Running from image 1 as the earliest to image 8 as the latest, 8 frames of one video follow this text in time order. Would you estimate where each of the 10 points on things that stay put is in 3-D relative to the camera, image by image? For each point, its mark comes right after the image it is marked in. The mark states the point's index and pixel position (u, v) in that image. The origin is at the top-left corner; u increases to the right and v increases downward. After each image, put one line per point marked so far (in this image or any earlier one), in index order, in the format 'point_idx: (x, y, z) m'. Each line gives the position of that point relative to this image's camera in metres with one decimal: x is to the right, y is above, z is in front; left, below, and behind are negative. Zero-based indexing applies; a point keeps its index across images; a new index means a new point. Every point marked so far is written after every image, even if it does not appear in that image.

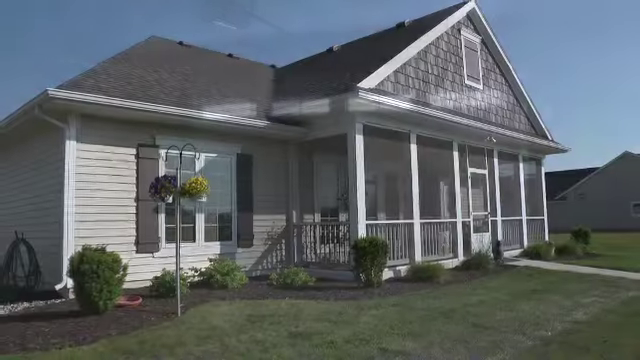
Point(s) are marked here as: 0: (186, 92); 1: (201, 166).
0: (-3.1, +2.0, +10.9) m
1: (-2.5, +0.3, +10.2) m
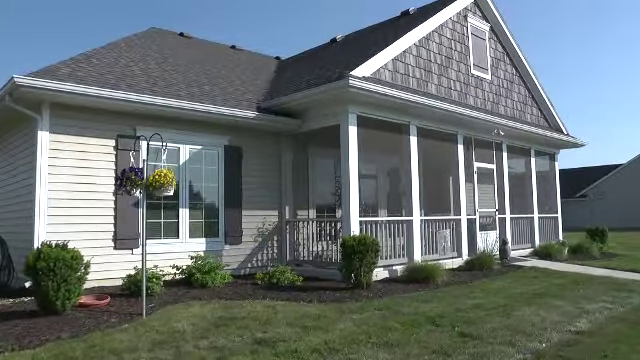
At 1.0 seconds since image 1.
0: (-3.2, +2.1, +10.4) m
1: (-2.7, +0.4, +9.8) m
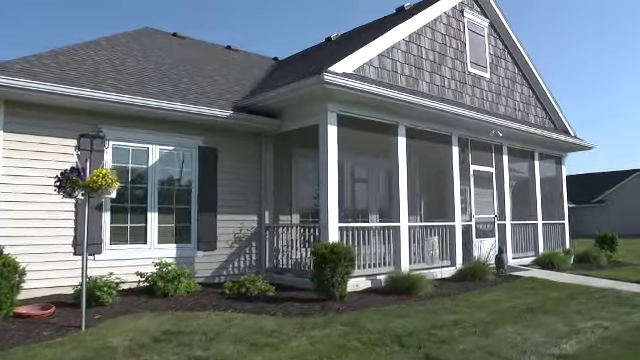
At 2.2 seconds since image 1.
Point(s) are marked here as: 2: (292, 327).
0: (-3.7, +2.1, +10.0) m
1: (-3.2, +0.4, +9.3) m
2: (-0.4, -2.0, +6.4) m
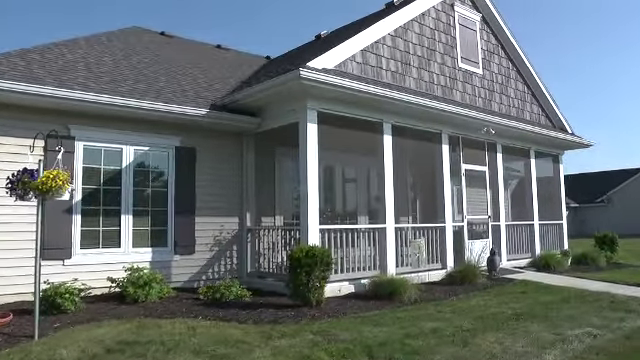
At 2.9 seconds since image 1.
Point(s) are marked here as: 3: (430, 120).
0: (-4.0, +2.0, +9.6) m
1: (-3.6, +0.4, +9.0) m
2: (-0.8, -2.0, +6.0) m
3: (+2.6, +1.4, +11.1) m
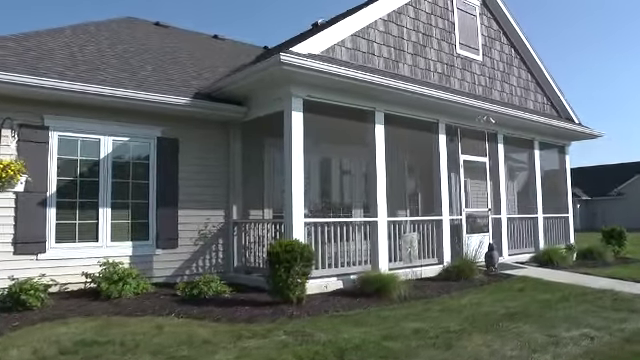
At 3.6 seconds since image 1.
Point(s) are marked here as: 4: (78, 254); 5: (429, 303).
0: (-4.3, +2.2, +9.3) m
1: (-3.8, +0.5, +8.6) m
2: (-1.1, -1.9, +5.7) m
3: (+2.3, +1.6, +10.6) m
4: (-4.1, -1.3, +8.2) m
5: (+1.7, -2.0, +7.6) m
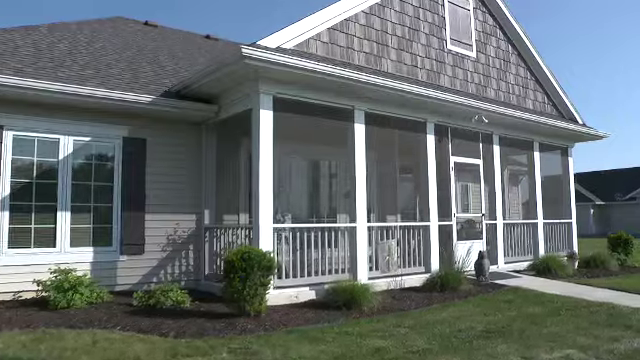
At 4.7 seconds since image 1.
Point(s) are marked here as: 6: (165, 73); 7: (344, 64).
0: (-4.7, +2.2, +8.9) m
1: (-4.3, +0.5, +8.2) m
2: (-1.7, -1.9, +5.1) m
3: (+1.9, +1.5, +10.0) m
4: (-4.6, -1.3, +7.8) m
5: (+1.2, -2.0, +6.9) m
6: (-3.3, +2.3, +10.2) m
7: (+0.4, +2.1, +8.7) m
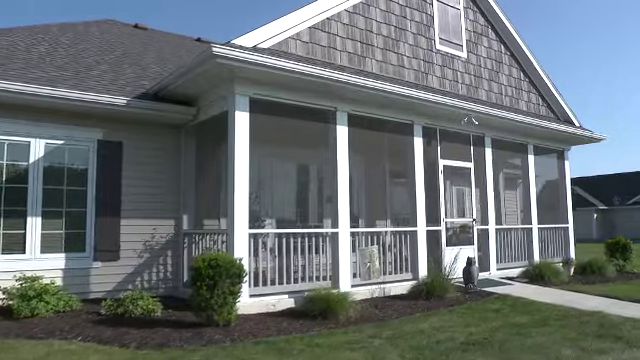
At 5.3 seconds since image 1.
0: (-5.1, +2.1, +8.7) m
1: (-4.7, +0.4, +7.9) m
2: (-2.1, -1.9, +4.8) m
3: (+1.6, +1.4, +9.7) m
4: (-5.0, -1.4, +7.5) m
5: (+0.8, -2.0, +6.6) m
6: (-3.6, +2.2, +9.9) m
7: (+0.1, +2.1, +8.5) m
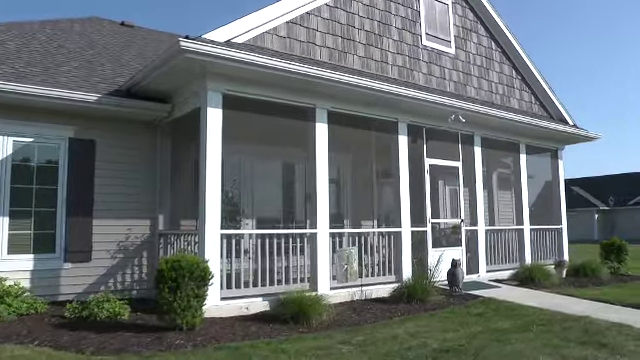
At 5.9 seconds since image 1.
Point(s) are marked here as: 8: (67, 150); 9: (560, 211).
0: (-5.5, +2.1, +8.4) m
1: (-5.0, +0.4, +7.7) m
2: (-2.5, -1.9, +4.6) m
3: (+1.2, +1.4, +9.4) m
4: (-5.4, -1.3, +7.3) m
5: (+0.4, -2.0, +6.3) m
6: (-4.0, +2.2, +9.7) m
7: (-0.3, +2.1, +8.2) m
8: (-4.3, +0.5, +8.1) m
9: (+6.4, -0.8, +12.9) m
